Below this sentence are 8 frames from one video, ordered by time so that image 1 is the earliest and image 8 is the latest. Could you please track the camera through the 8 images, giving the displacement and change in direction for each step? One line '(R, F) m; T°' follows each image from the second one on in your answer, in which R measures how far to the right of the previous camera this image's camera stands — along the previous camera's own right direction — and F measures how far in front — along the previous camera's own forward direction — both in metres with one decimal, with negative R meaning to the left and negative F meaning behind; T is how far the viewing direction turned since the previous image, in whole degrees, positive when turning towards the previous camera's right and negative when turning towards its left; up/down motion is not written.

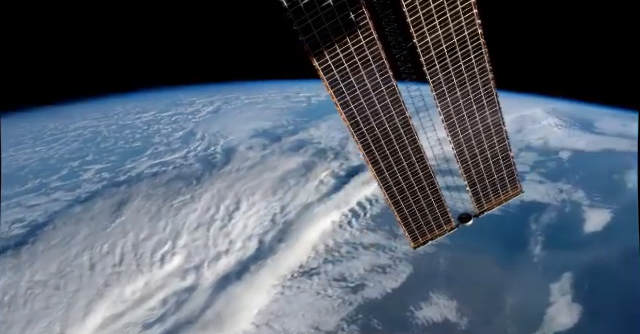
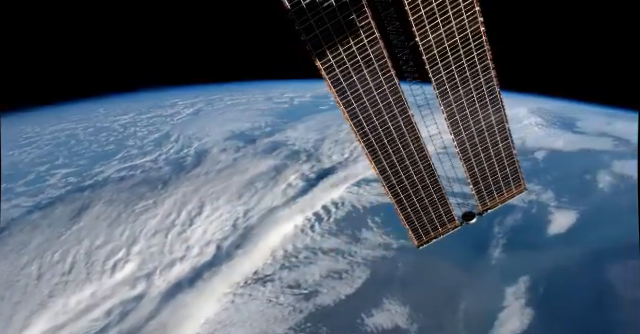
(+0.8, +0.2) m; +1°
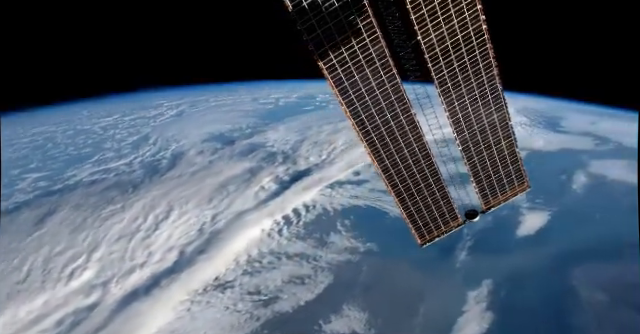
(+0.7, +0.1) m; +1°
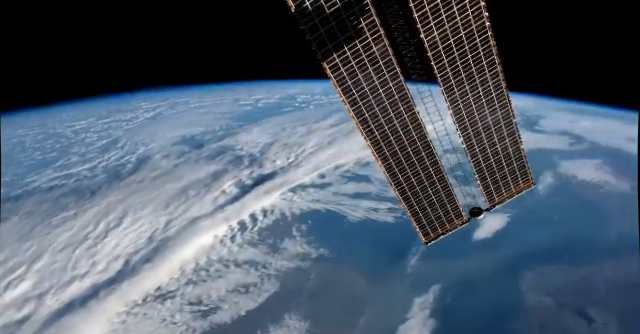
(+1.0, +0.2) m; +1°
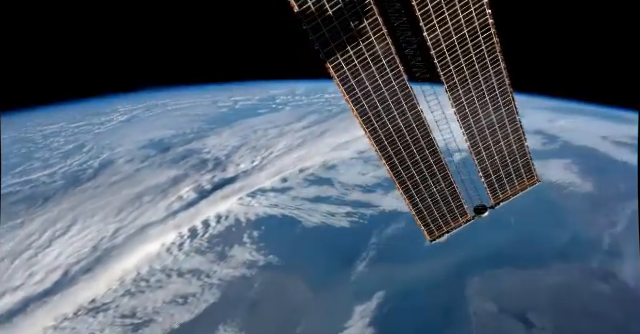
(+1.0, +0.2) m; +1°
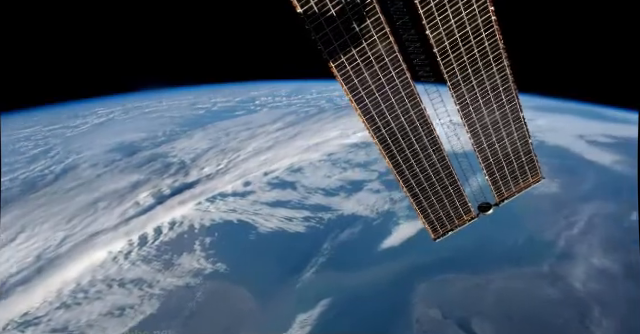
(+1.0, +0.2) m; +1°
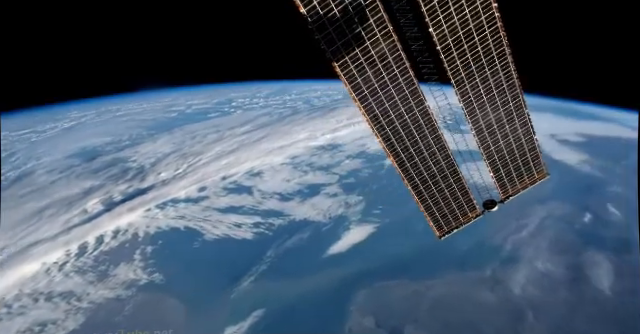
(+1.1, +0.2) m; +1°
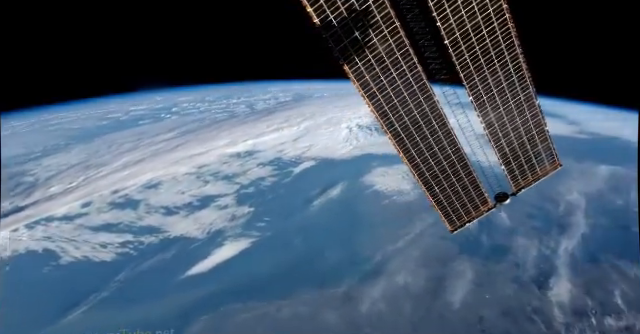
(+2.8, +0.5) m; +3°
